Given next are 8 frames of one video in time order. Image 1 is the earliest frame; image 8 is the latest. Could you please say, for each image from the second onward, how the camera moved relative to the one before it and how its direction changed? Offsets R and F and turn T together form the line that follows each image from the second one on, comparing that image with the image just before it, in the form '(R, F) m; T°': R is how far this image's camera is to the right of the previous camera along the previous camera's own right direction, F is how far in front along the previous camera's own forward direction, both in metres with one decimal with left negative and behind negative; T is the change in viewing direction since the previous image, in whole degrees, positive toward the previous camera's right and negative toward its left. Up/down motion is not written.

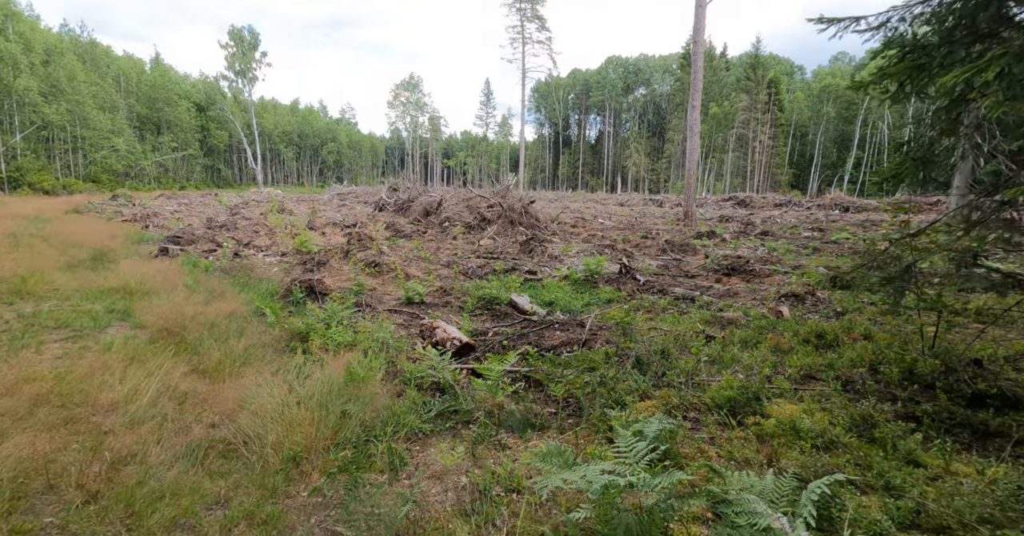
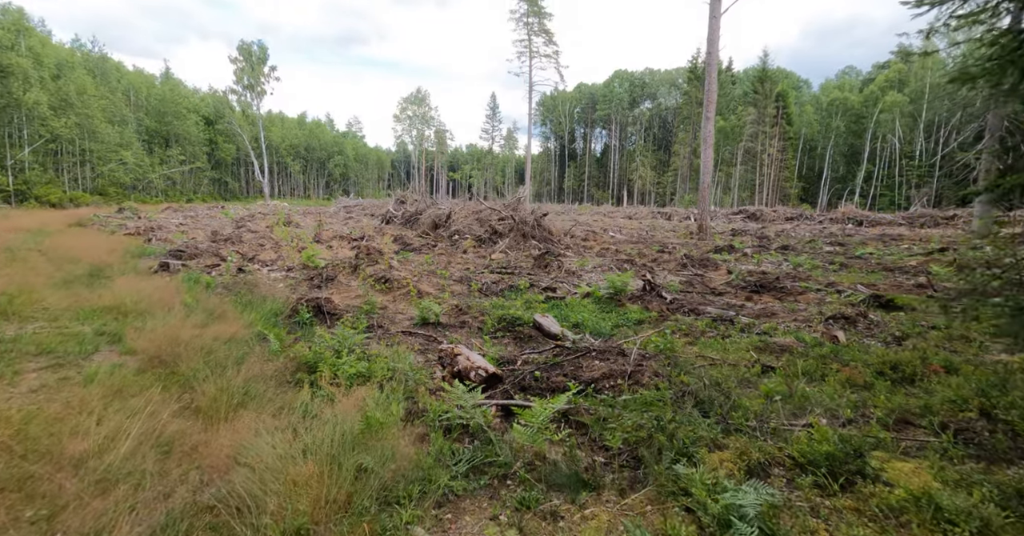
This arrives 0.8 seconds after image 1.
(-0.2, +0.4) m; -1°
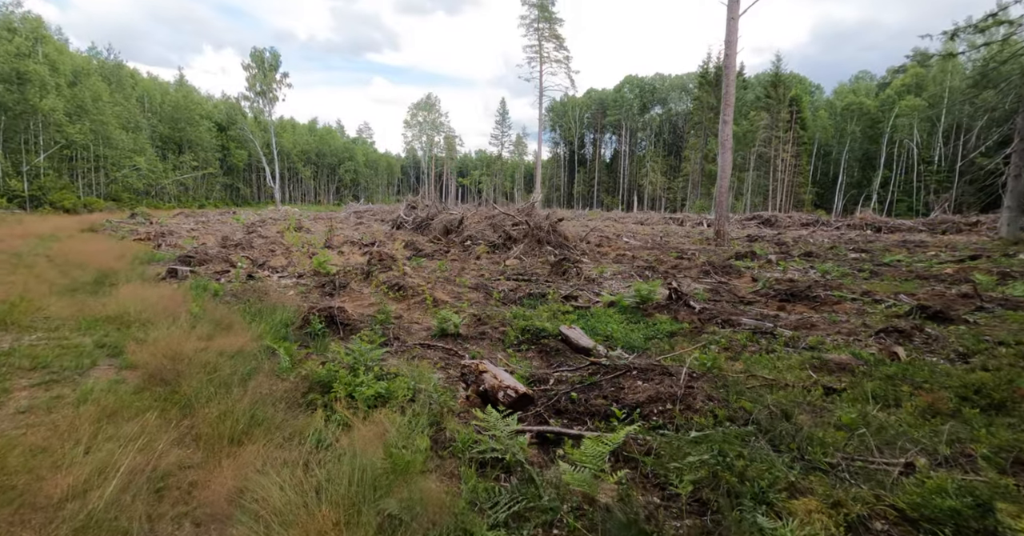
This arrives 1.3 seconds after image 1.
(-0.1, +0.3) m; -1°
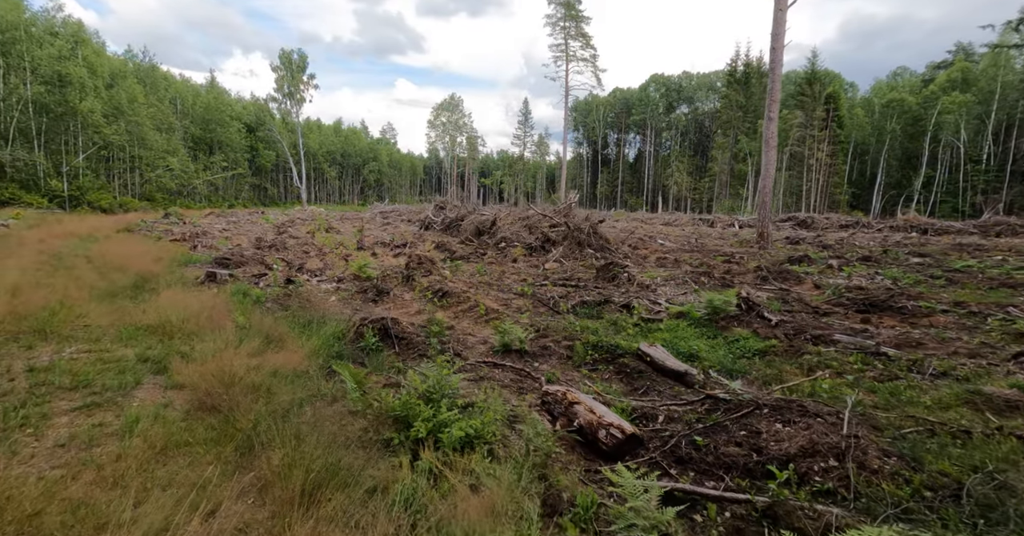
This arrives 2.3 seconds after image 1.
(-0.4, +0.5) m; -2°
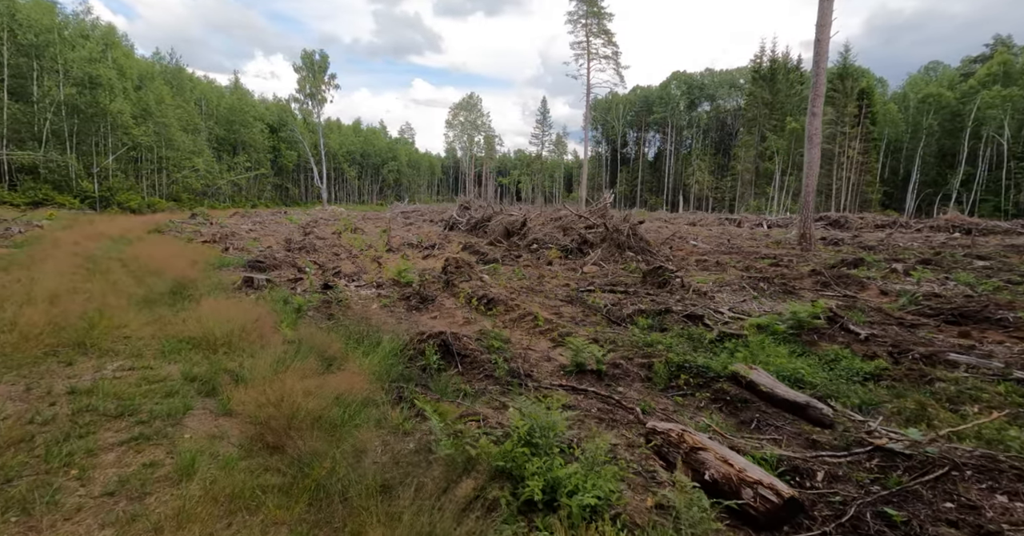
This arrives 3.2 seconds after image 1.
(-0.5, +0.4) m; -2°
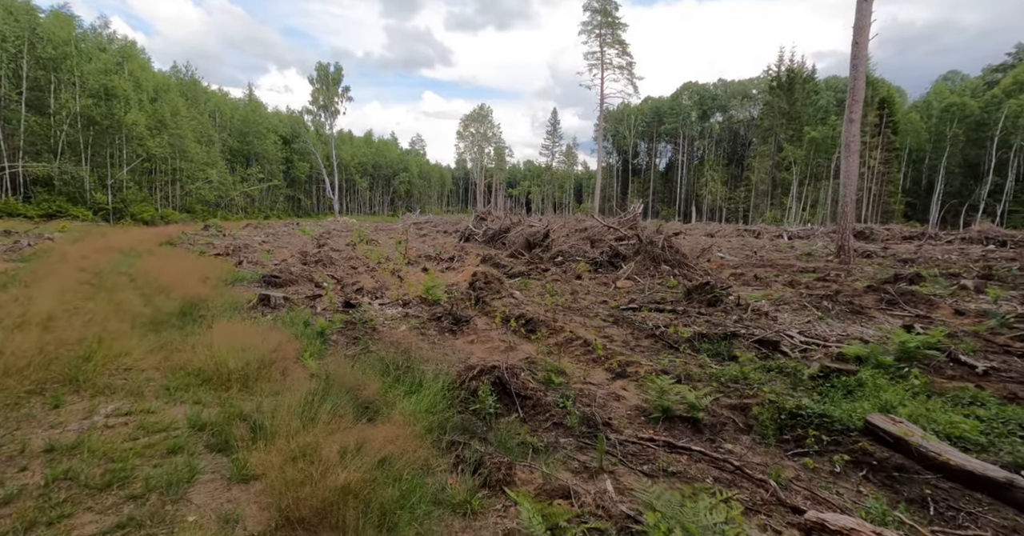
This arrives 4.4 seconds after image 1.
(-0.4, +0.7) m; -1°
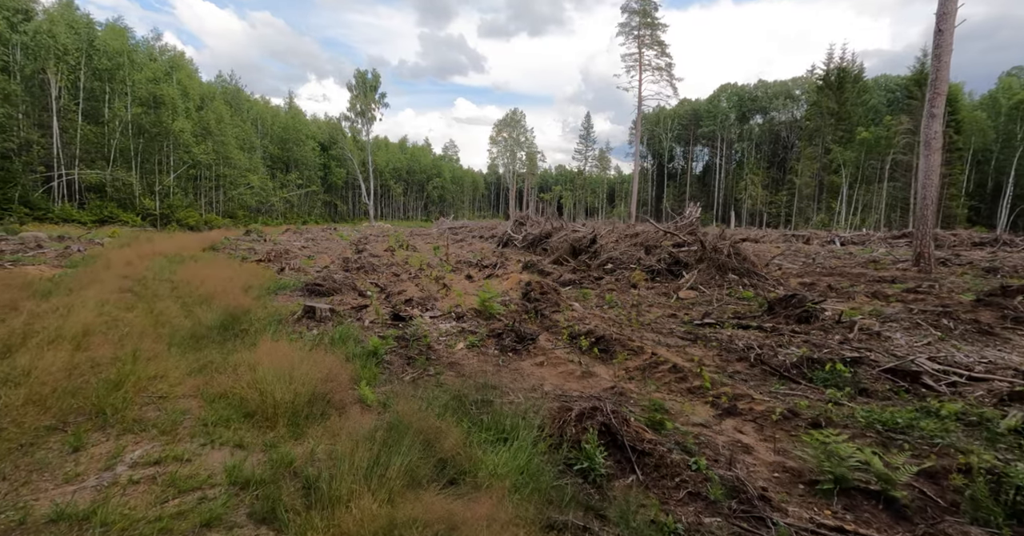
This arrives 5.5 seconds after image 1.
(-0.5, +0.7) m; -3°
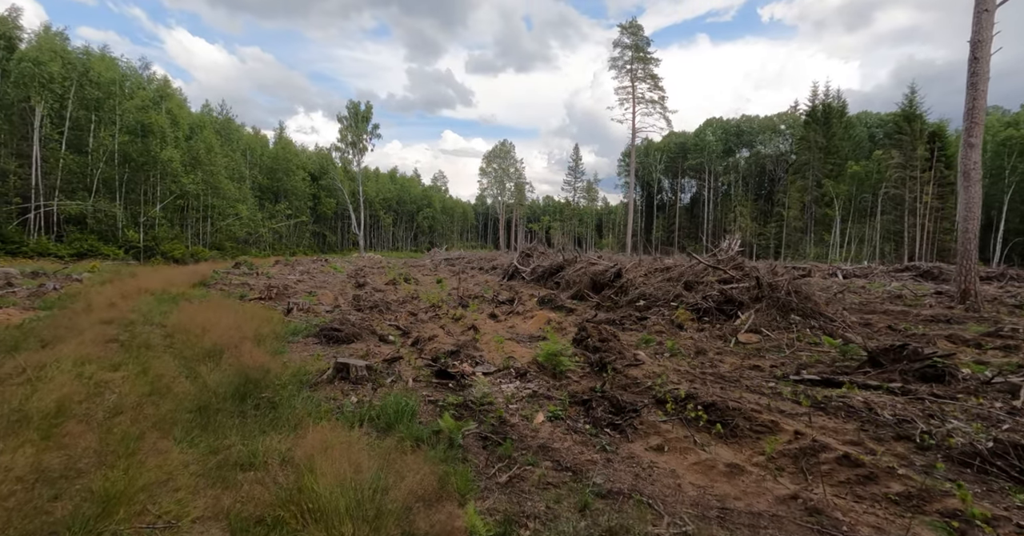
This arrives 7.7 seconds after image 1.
(-1.0, +1.2) m; +1°
